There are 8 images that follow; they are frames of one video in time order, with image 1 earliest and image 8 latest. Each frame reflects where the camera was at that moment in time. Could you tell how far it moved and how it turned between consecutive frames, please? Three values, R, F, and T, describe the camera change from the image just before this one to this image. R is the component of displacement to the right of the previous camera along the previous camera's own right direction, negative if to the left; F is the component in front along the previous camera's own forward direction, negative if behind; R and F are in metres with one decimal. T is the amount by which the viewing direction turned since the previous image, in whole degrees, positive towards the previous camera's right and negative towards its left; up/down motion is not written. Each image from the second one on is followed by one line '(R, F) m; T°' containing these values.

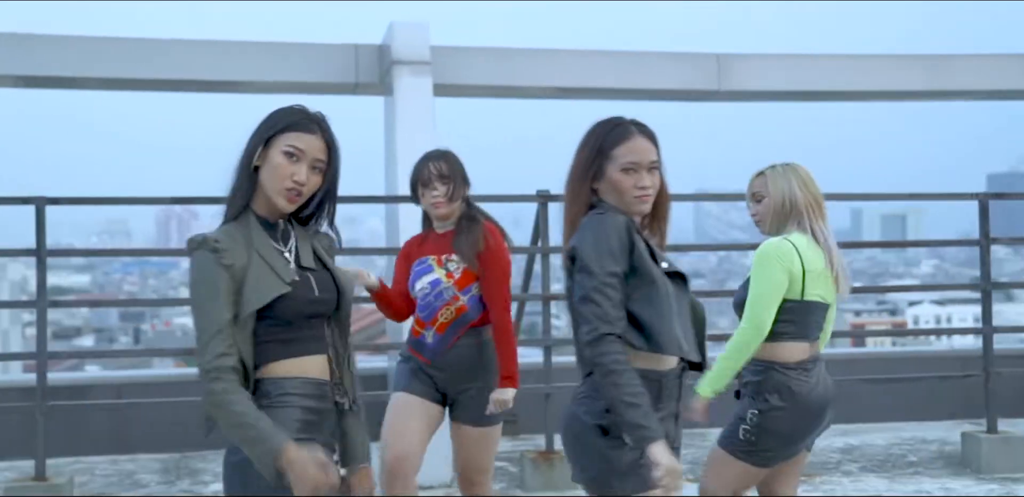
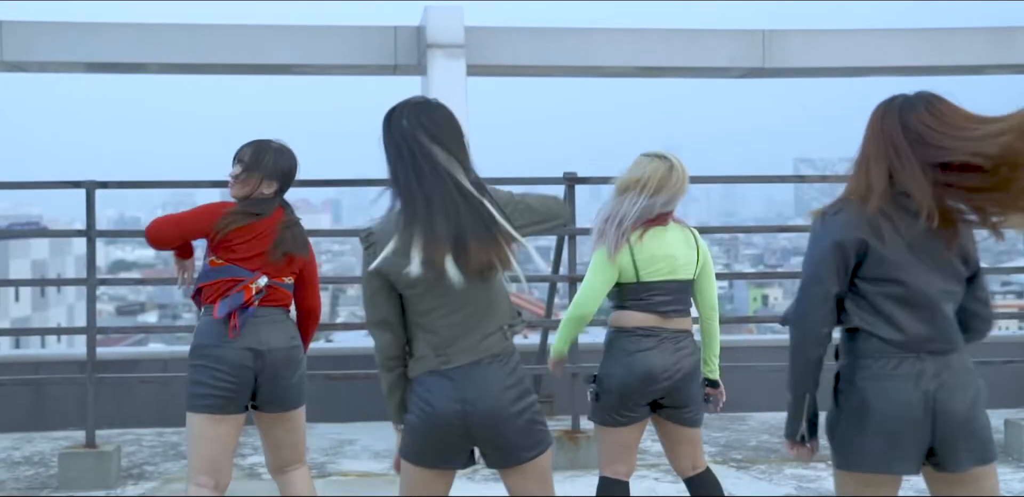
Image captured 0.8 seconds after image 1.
(+0.3, -0.1) m; -4°
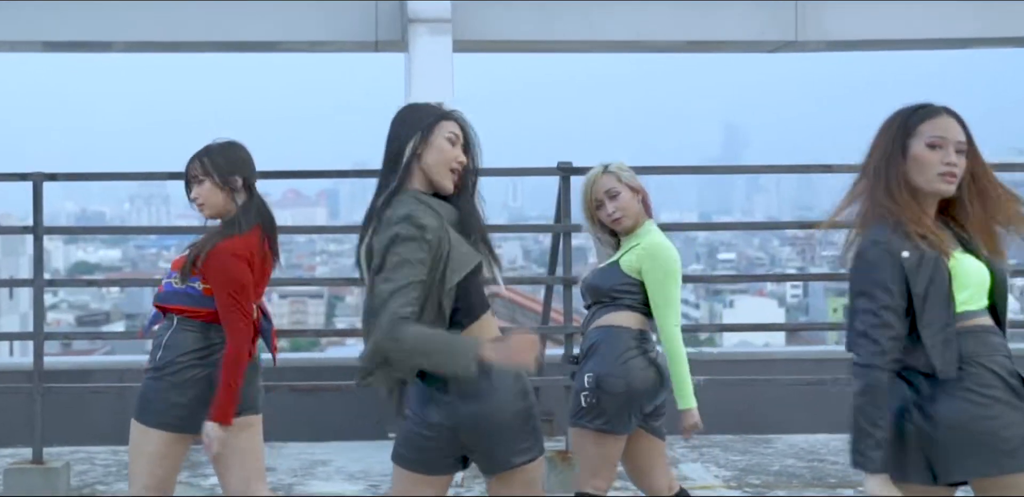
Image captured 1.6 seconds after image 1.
(+0.2, +0.6) m; -1°
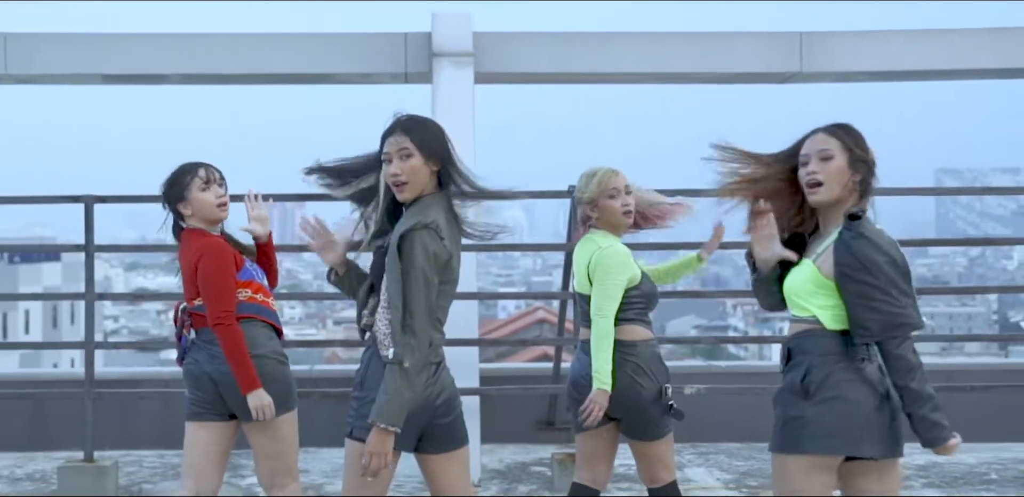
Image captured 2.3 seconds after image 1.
(0.0, -0.4) m; -1°
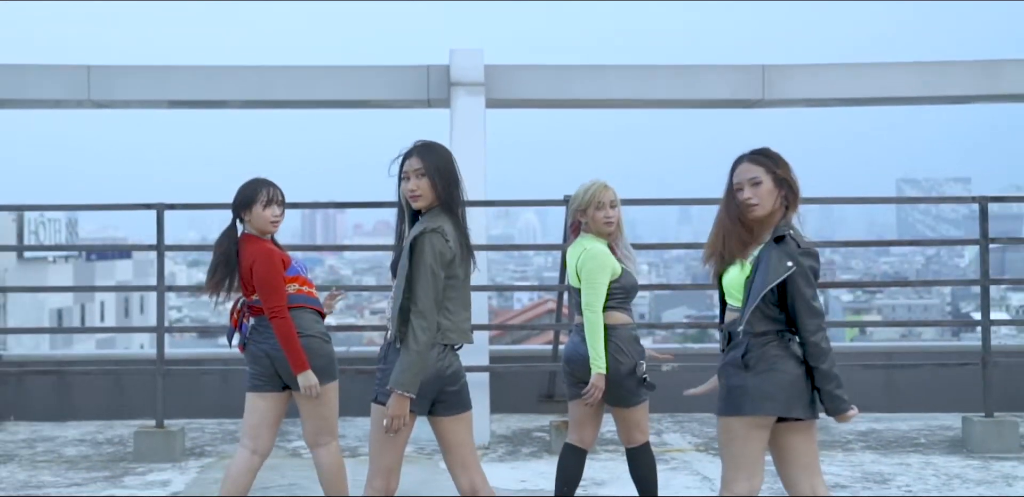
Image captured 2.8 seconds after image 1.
(0.0, -1.0) m; 0°
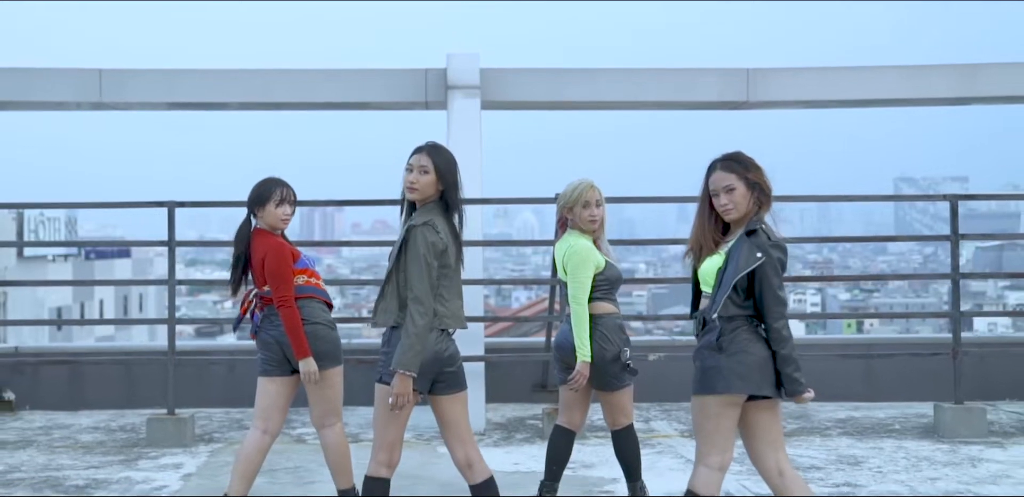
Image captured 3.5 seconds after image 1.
(0.0, -0.3) m; 0°
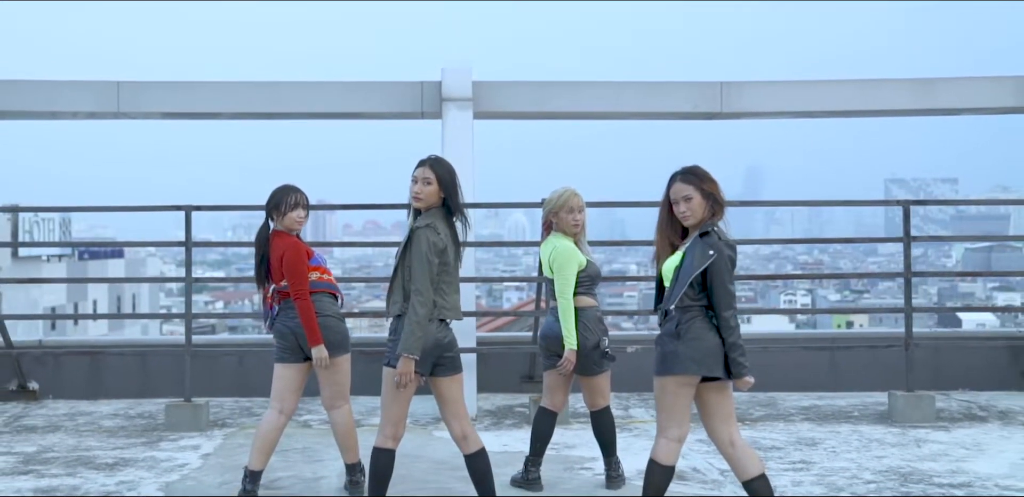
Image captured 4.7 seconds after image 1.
(0.0, -0.6) m; 0°
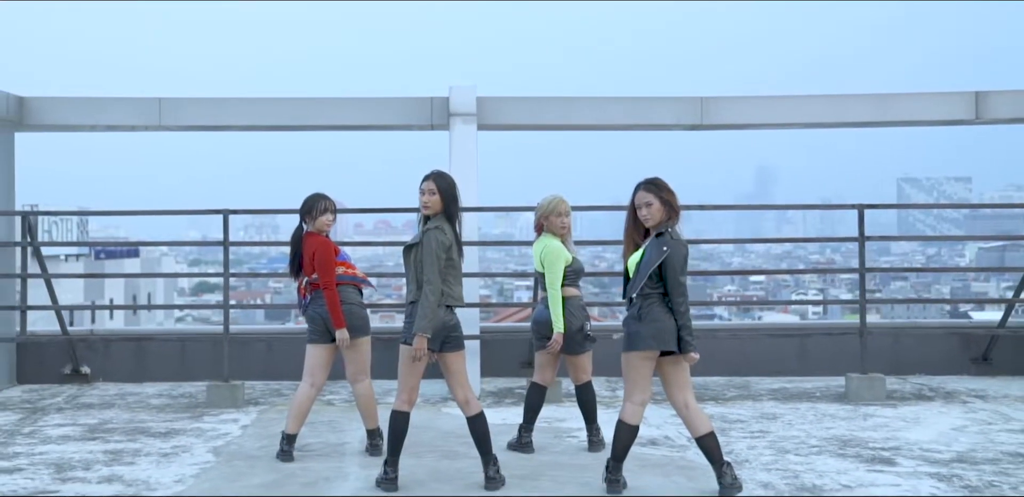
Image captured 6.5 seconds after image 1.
(+0.1, -0.9) m; -1°
